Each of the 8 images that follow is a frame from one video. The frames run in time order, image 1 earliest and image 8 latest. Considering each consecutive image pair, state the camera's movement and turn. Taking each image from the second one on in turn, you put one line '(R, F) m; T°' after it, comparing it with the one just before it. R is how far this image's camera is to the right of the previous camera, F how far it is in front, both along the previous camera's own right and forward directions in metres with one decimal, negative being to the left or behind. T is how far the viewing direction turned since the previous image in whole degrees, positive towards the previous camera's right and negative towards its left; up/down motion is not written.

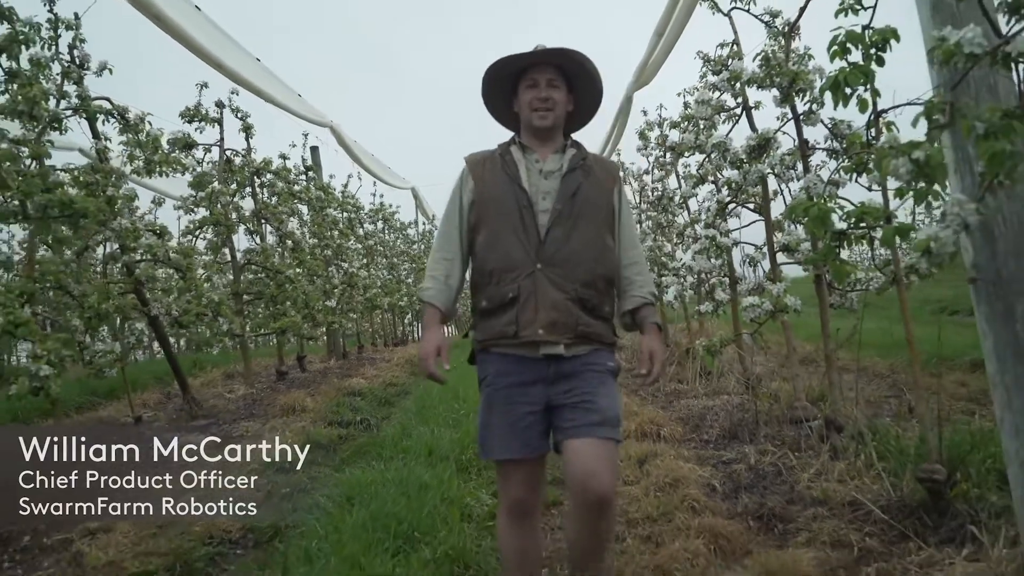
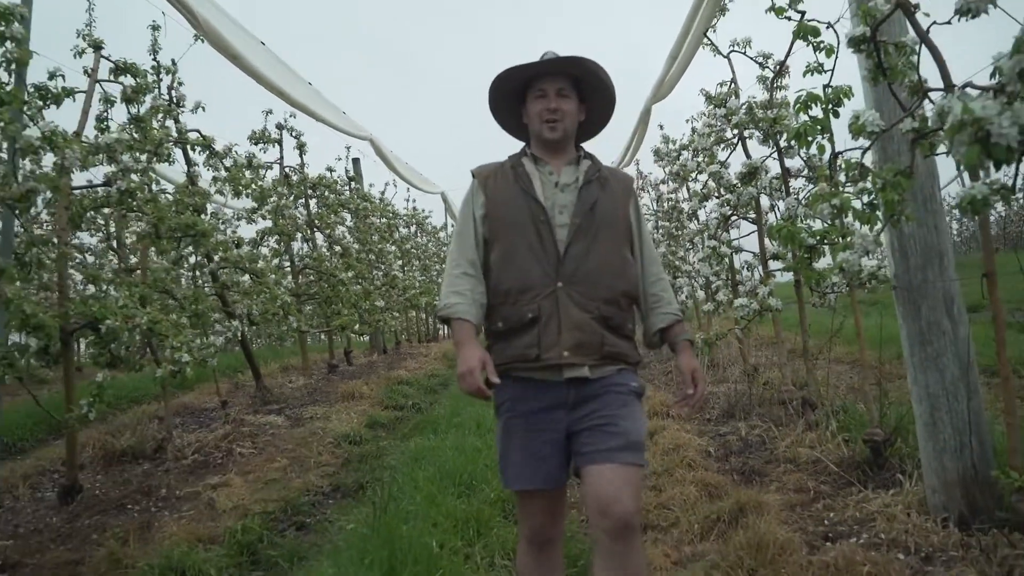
(-0.1, -0.9) m; -2°
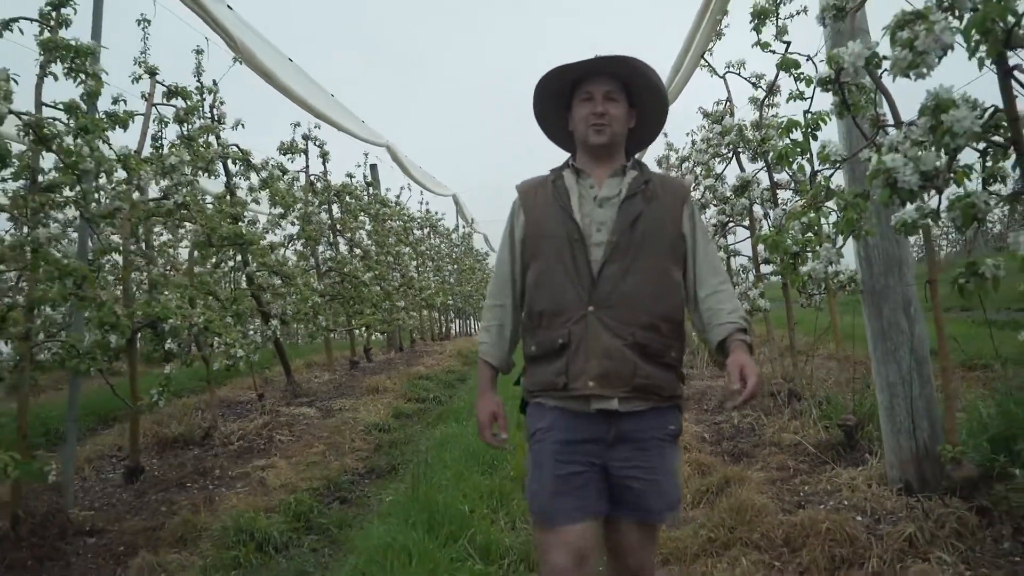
(0.0, -0.6) m; -1°
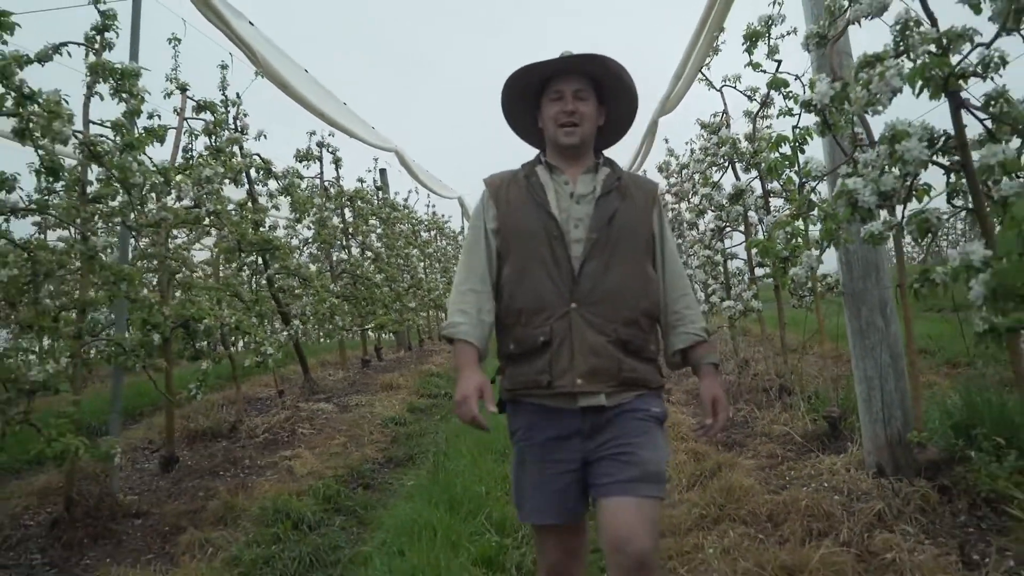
(0.0, -0.4) m; 0°
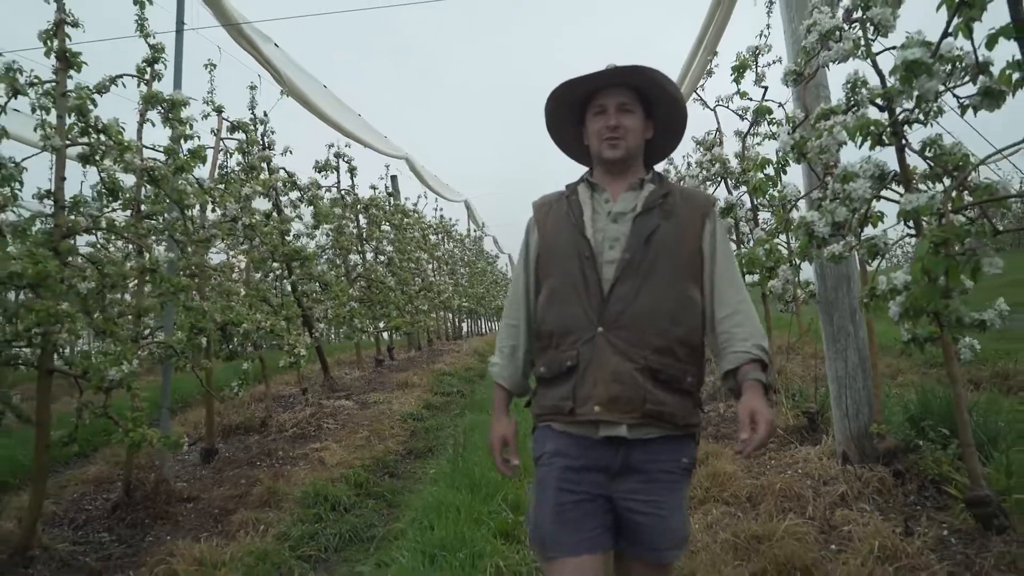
(-0.1, -0.6) m; 0°
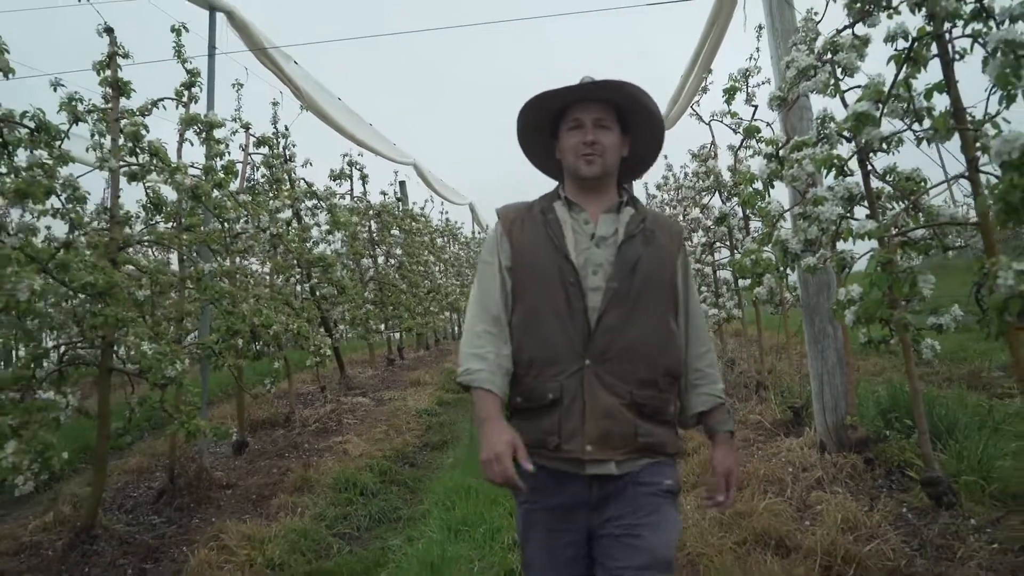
(-0.1, -0.5) m; 0°
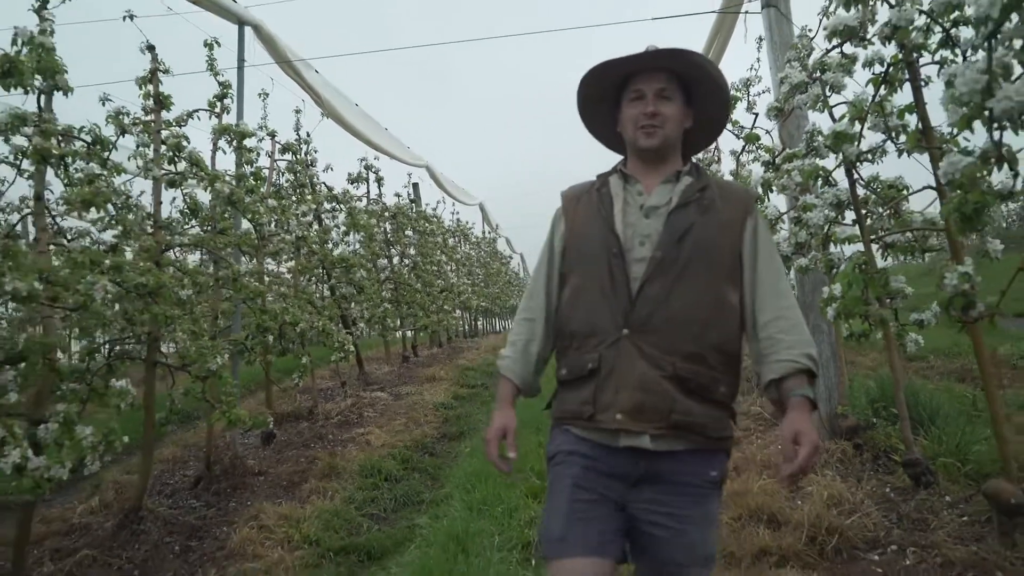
(0.0, -0.4) m; -1°
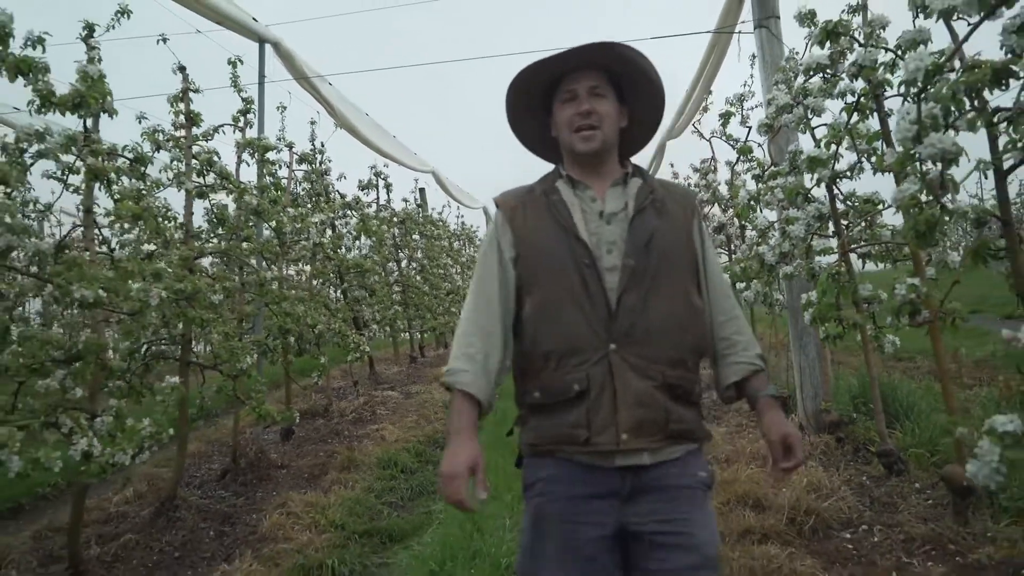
(0.0, -0.4) m; 0°
